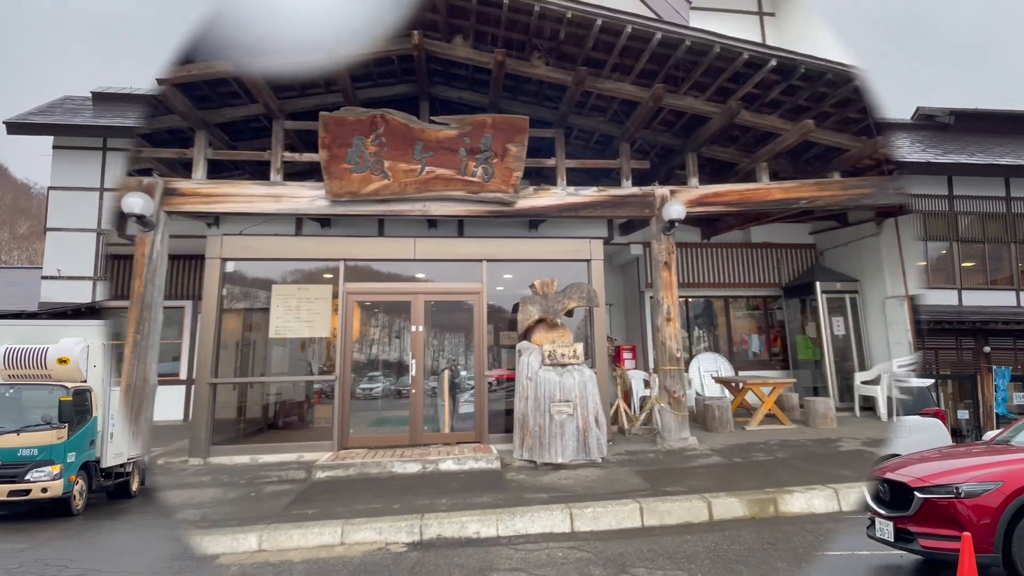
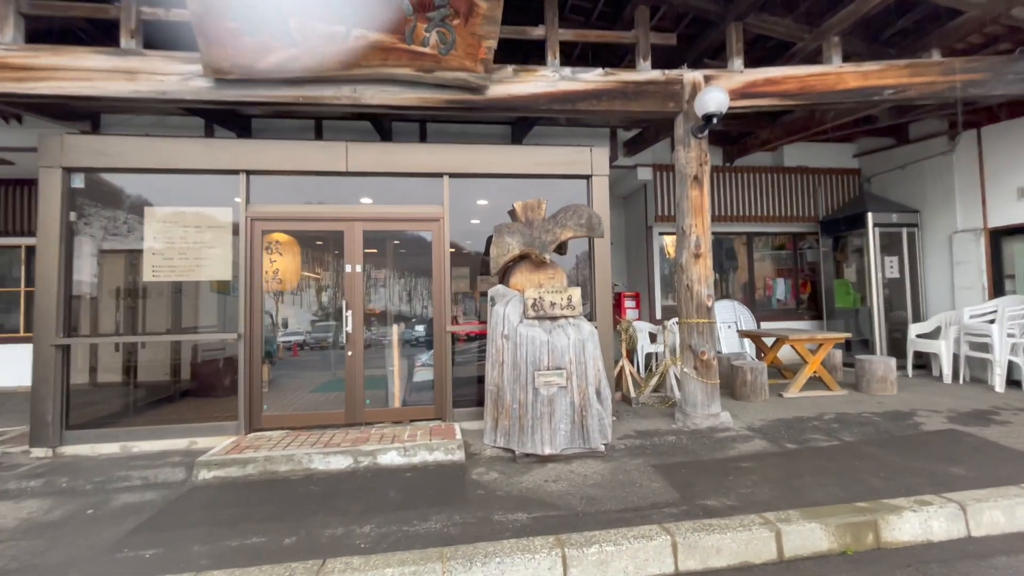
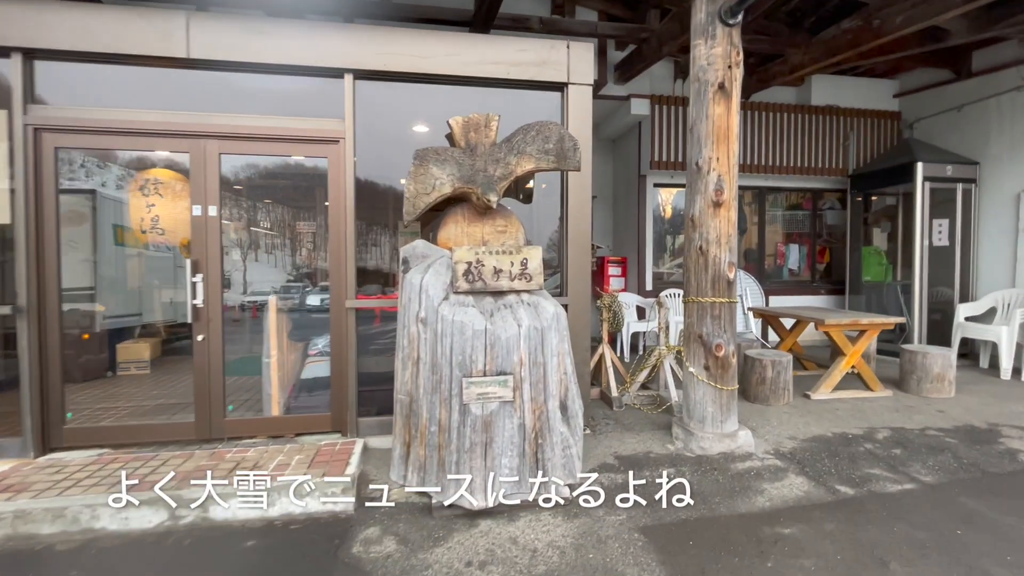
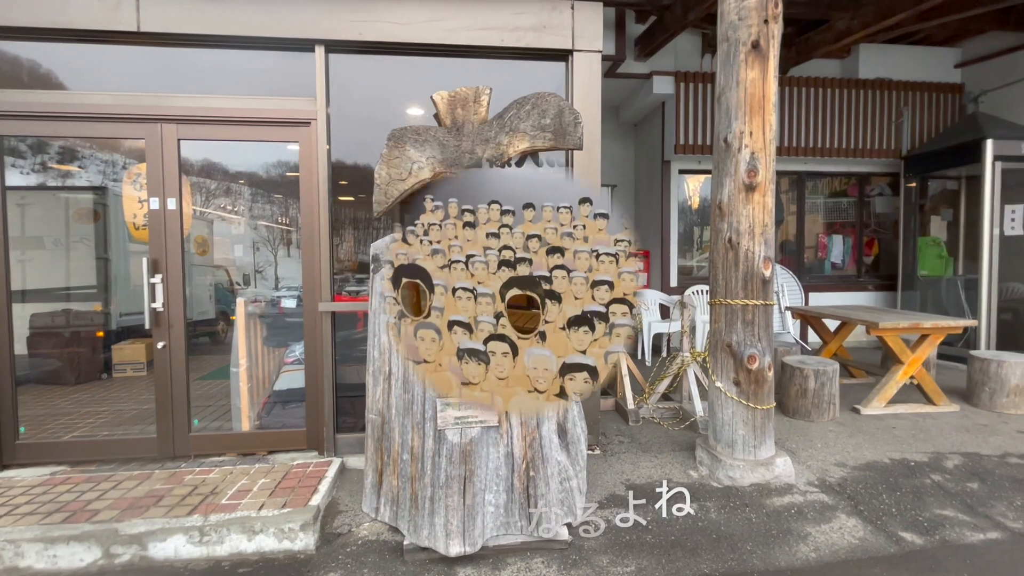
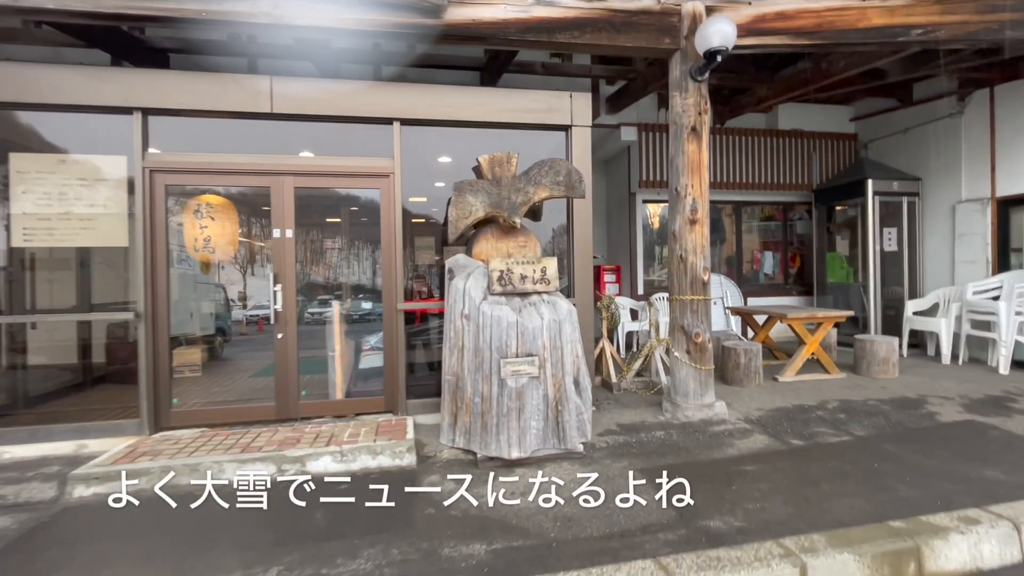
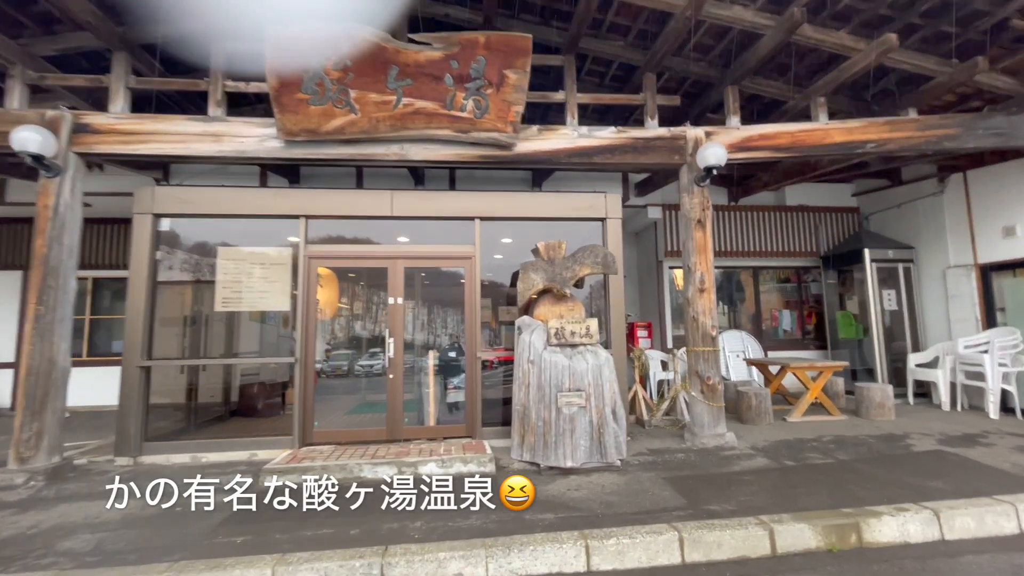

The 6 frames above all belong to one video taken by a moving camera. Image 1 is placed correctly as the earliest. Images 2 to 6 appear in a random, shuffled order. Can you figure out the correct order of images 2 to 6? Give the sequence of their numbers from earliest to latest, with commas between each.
6, 2, 5, 3, 4
